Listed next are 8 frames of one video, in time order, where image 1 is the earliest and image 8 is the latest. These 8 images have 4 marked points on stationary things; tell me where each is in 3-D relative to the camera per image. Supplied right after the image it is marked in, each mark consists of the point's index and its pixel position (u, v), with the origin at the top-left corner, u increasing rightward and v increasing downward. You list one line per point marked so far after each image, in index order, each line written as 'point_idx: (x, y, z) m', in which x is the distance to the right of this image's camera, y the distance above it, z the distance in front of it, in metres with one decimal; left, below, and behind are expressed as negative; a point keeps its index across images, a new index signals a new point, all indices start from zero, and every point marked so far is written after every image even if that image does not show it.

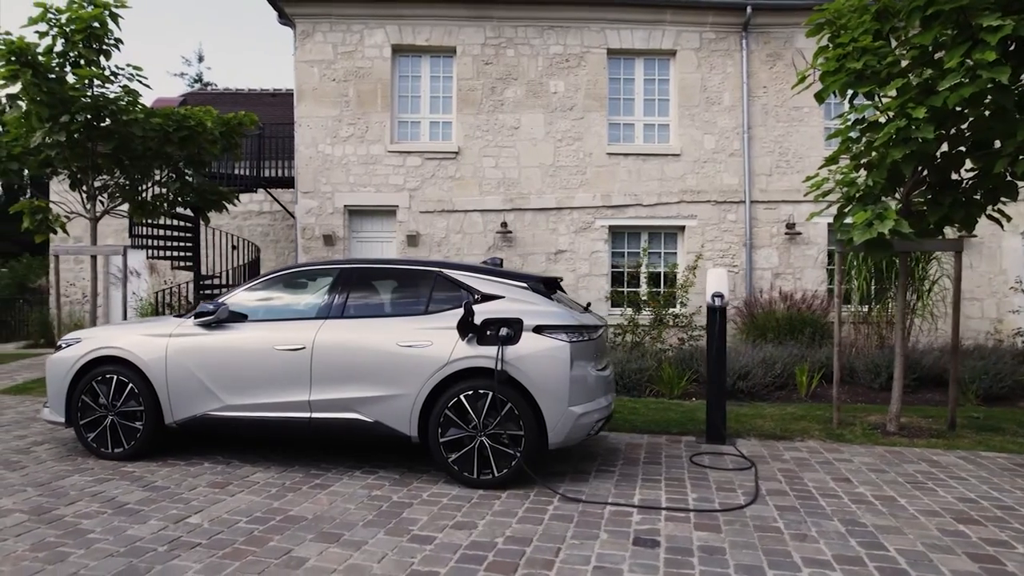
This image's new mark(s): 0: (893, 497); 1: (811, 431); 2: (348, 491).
0: (+2.6, -1.5, +5.0) m
1: (+2.9, -1.4, +7.0) m
2: (-1.1, -1.4, +4.9) m
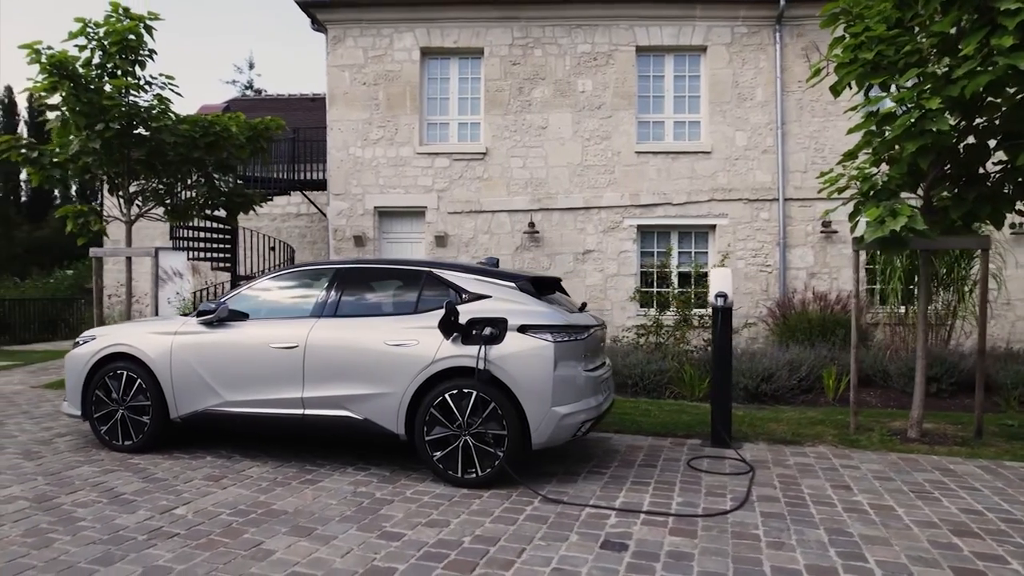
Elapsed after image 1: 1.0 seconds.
0: (+2.5, -1.5, +4.8) m
1: (+2.9, -1.4, +6.8) m
2: (-1.2, -1.4, +5.0) m
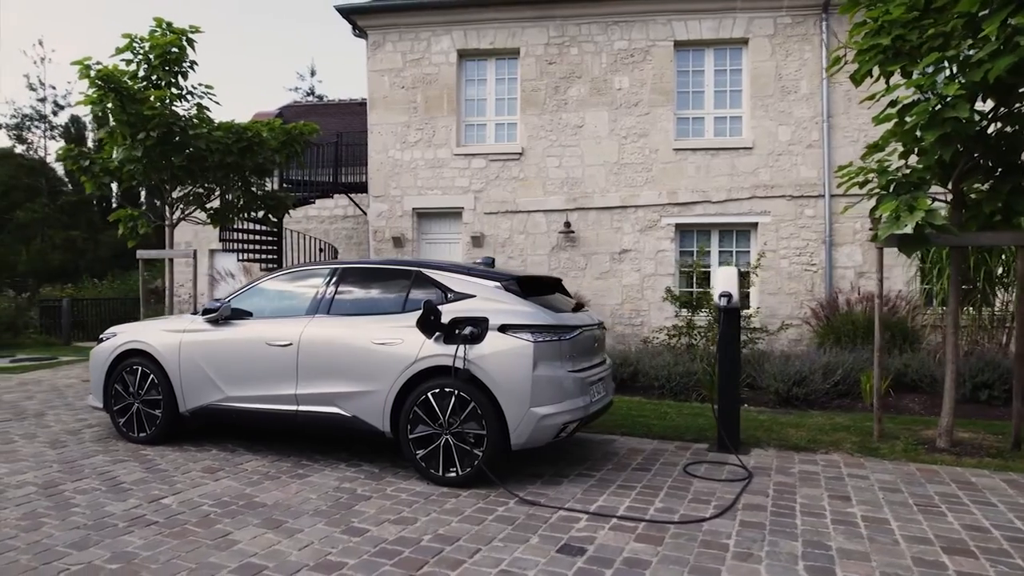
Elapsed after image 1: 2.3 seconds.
0: (+2.3, -1.5, +4.6) m
1: (+2.9, -1.4, +6.5) m
2: (-1.4, -1.4, +5.2) m
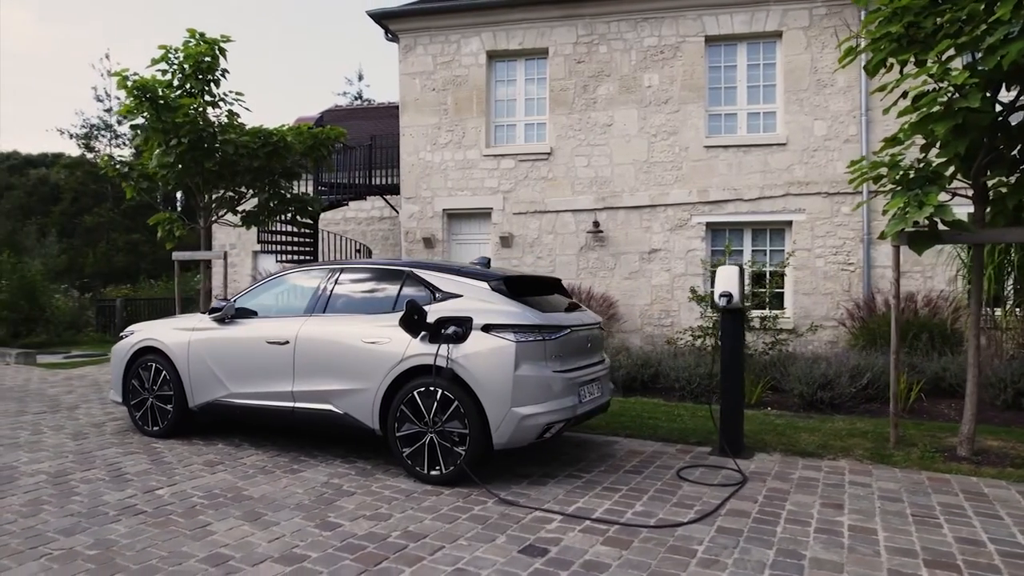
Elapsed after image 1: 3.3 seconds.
0: (+2.2, -1.5, +4.4) m
1: (+2.9, -1.4, +6.2) m
2: (-1.5, -1.4, +5.3) m
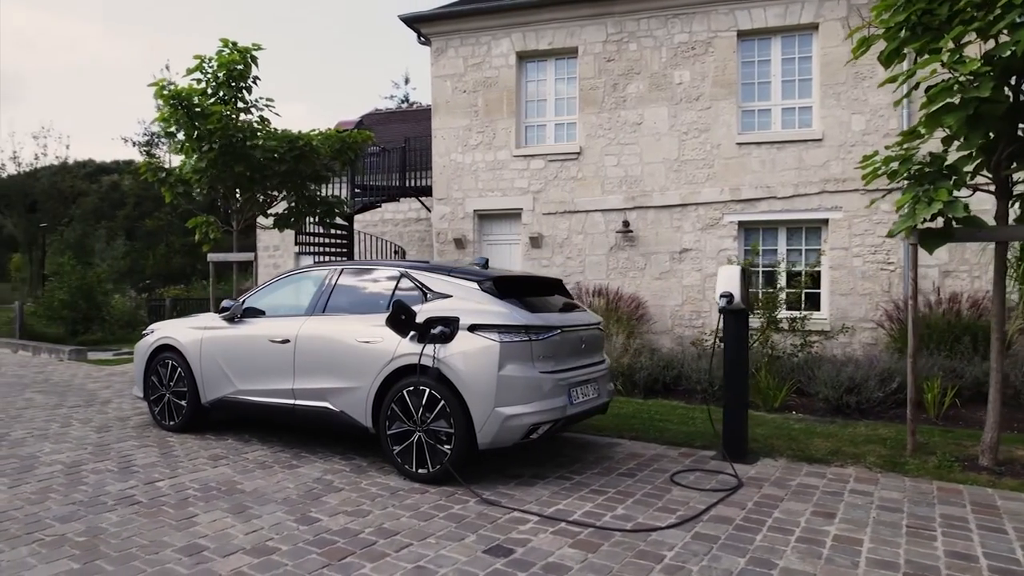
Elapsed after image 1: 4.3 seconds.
0: (+2.0, -1.5, +4.2) m
1: (+2.9, -1.4, +6.0) m
2: (-1.6, -1.4, +5.4) m
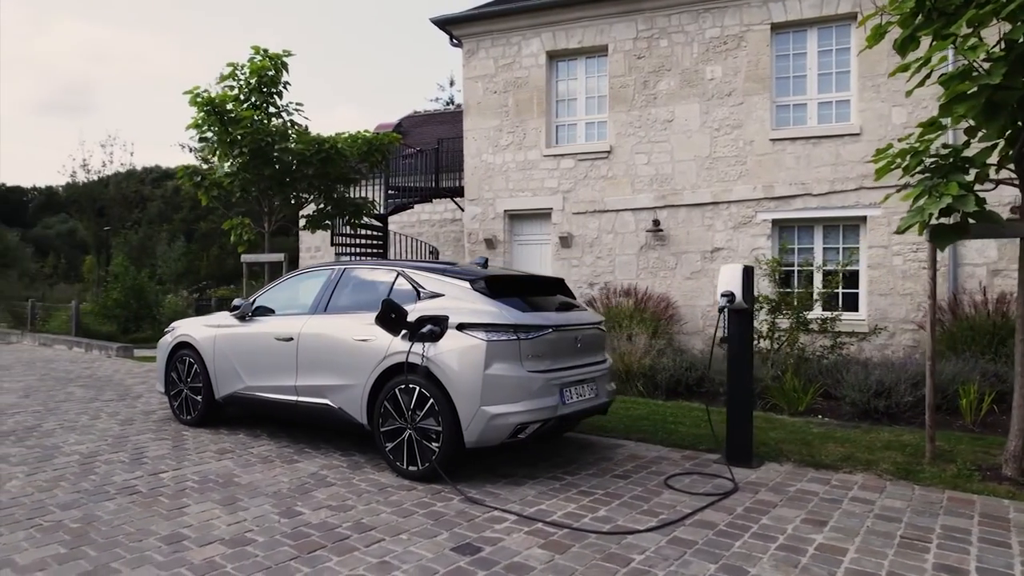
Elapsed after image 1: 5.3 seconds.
0: (+1.8, -1.5, +4.0) m
1: (+2.9, -1.4, +5.7) m
2: (-1.6, -1.4, +5.5) m
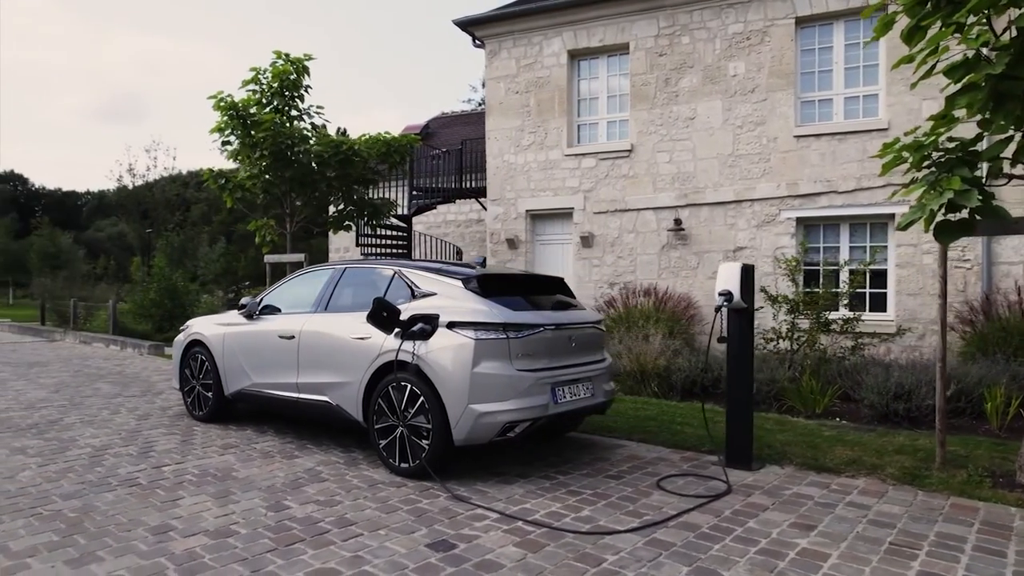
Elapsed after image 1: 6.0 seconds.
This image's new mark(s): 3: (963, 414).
0: (+1.7, -1.4, +3.9) m
1: (+2.8, -1.4, +5.5) m
2: (-1.7, -1.4, +5.6) m
3: (+4.7, -1.3, +7.5) m
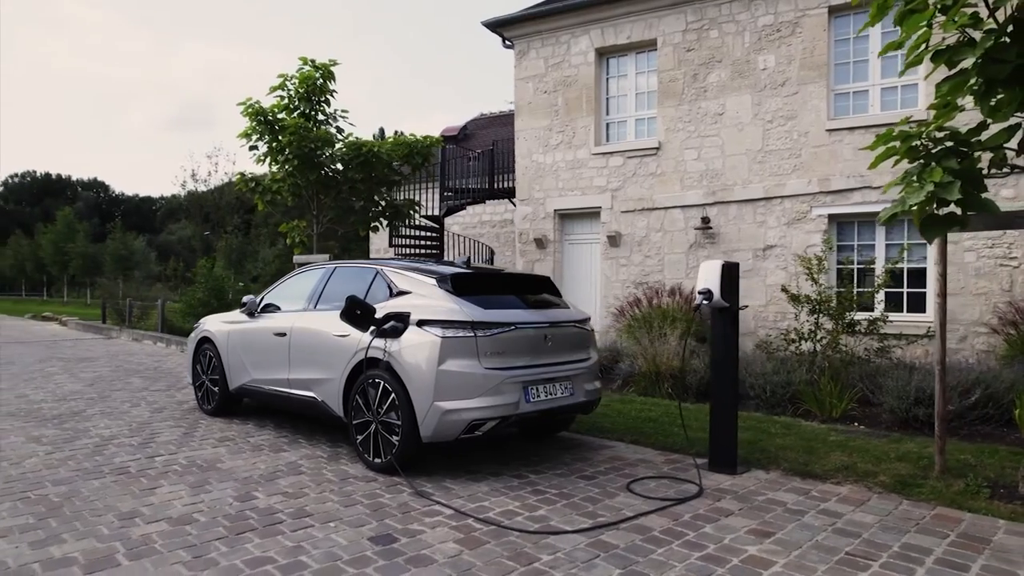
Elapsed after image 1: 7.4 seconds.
0: (+1.3, -1.4, +3.7) m
1: (+2.6, -1.4, +5.3) m
2: (-1.8, -1.3, +5.8) m
3: (+4.7, -1.3, +7.0) m
